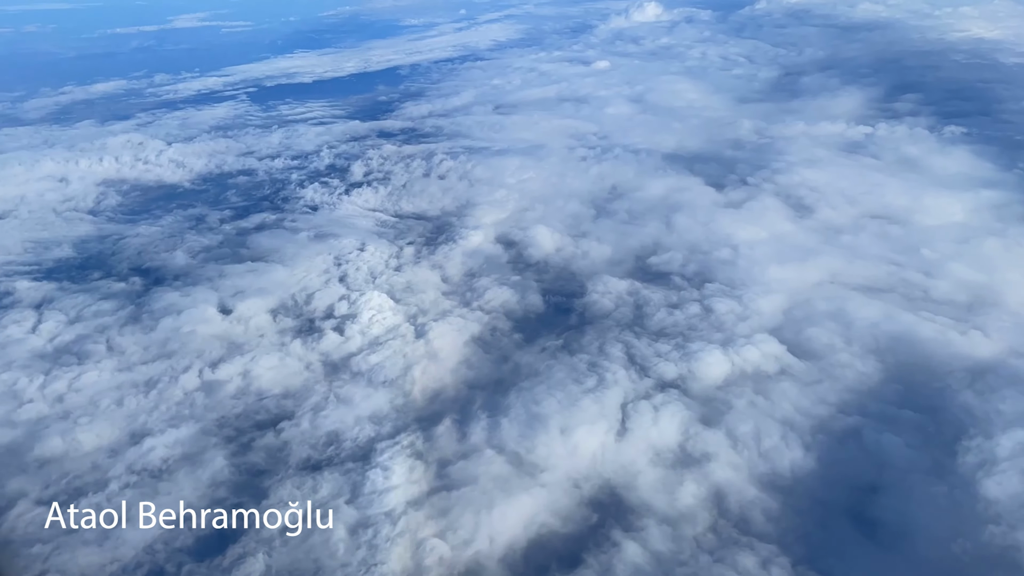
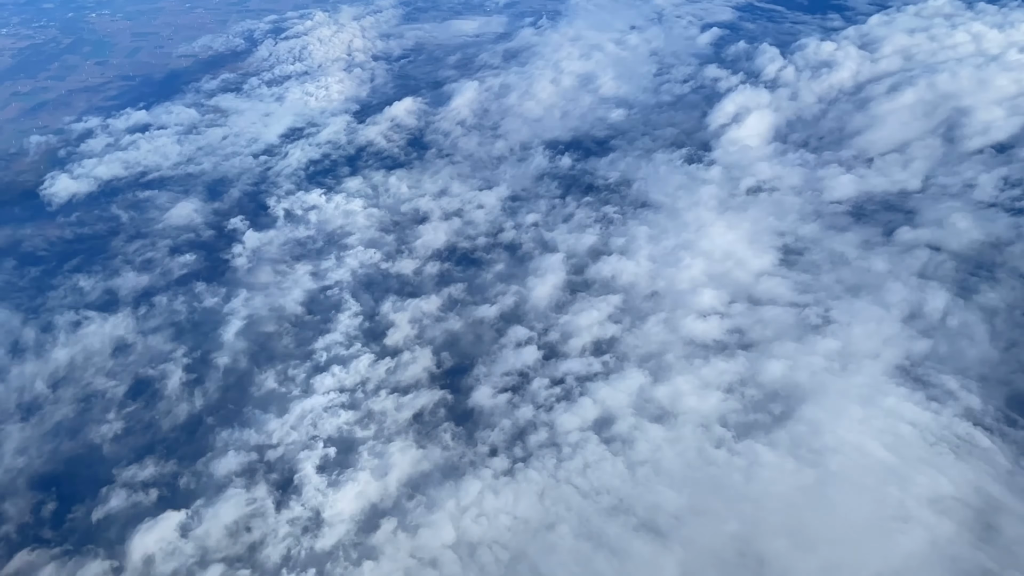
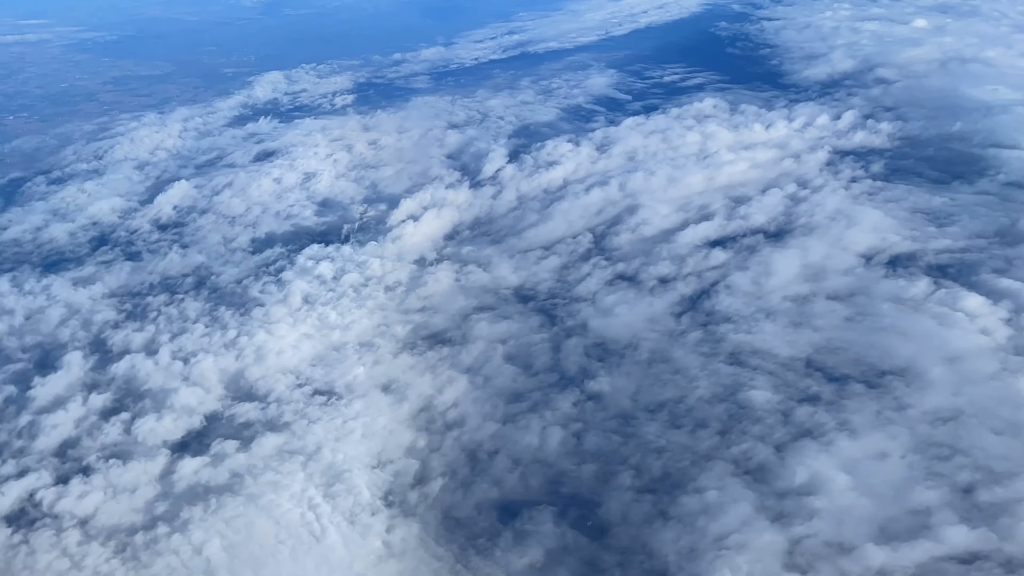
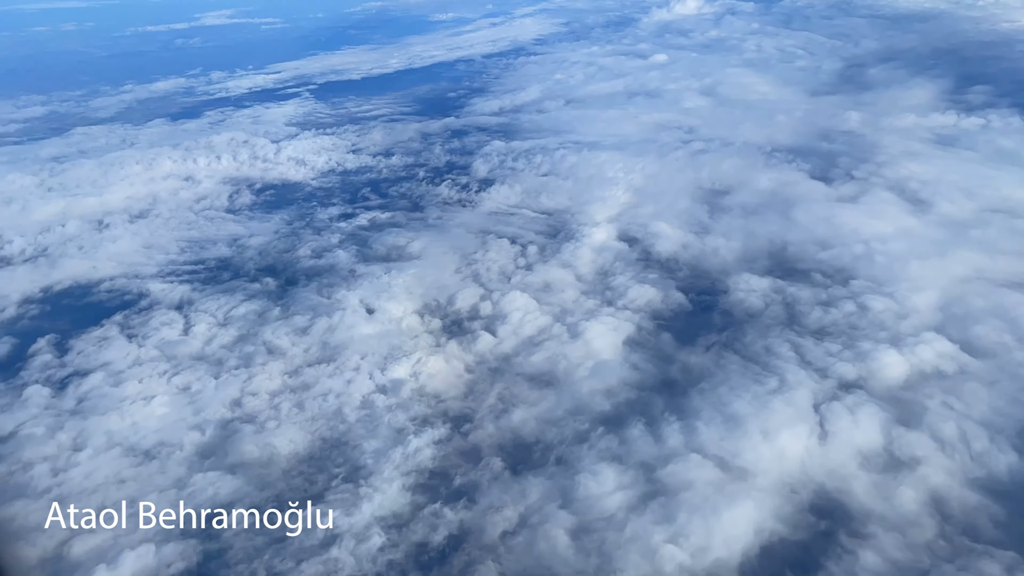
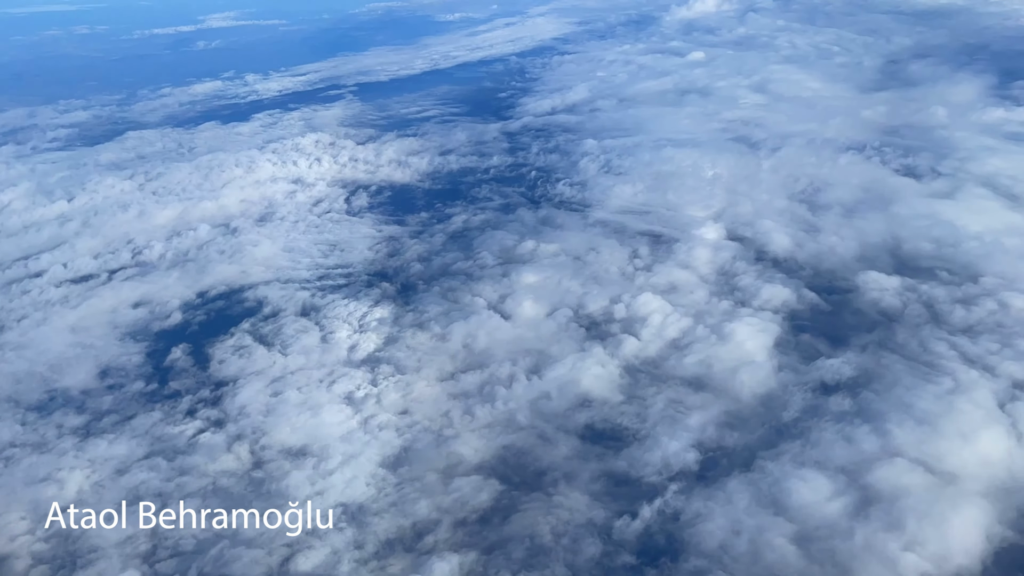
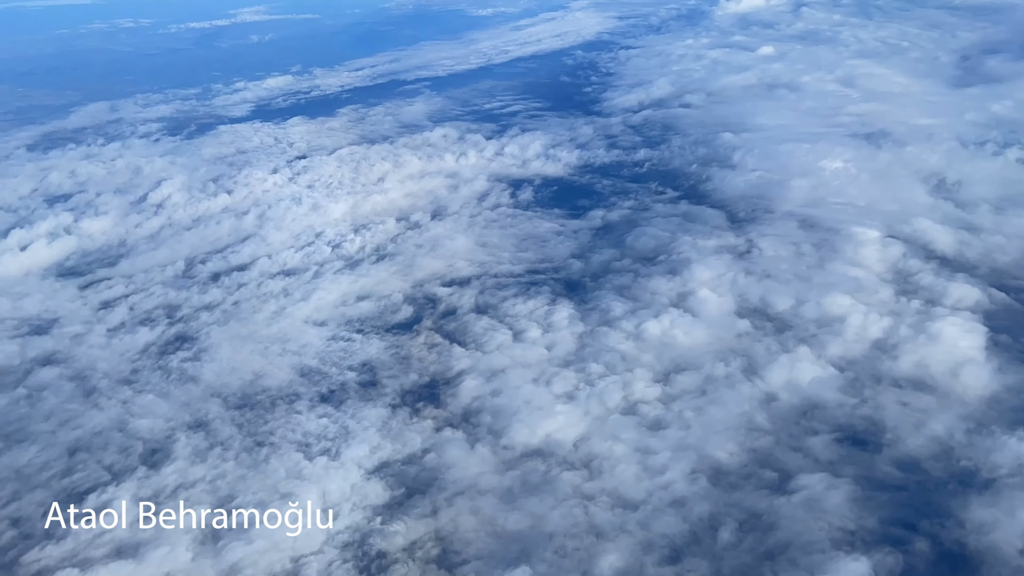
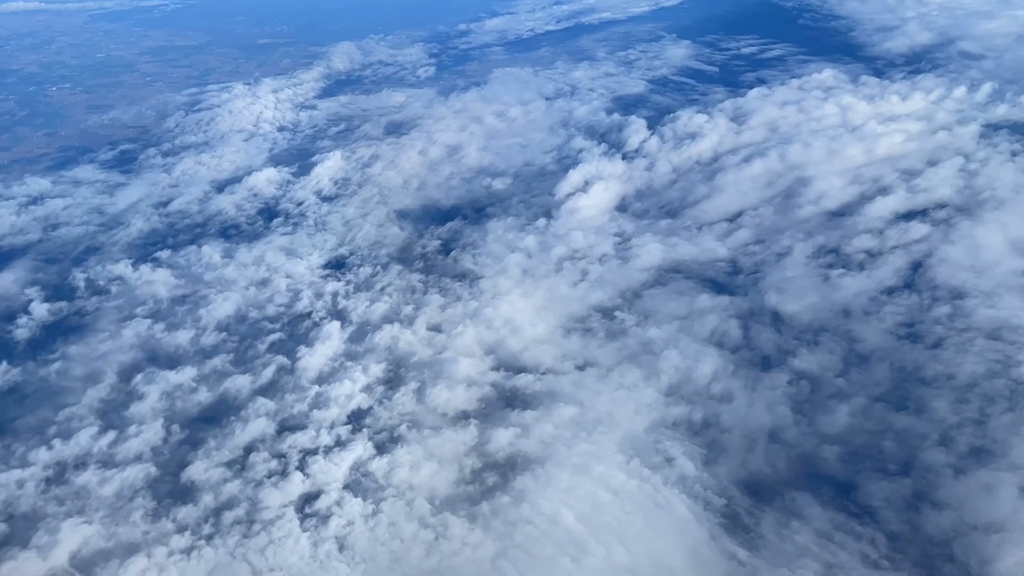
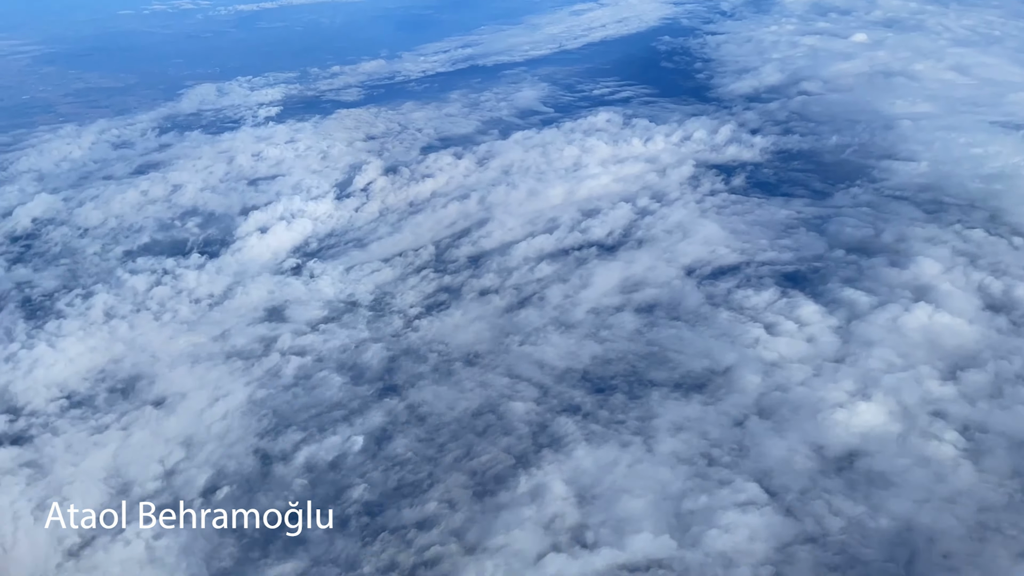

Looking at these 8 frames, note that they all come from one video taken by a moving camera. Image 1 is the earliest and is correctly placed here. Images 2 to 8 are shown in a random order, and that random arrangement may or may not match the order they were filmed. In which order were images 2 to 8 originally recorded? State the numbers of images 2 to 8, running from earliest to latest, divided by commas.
4, 5, 6, 8, 3, 7, 2
